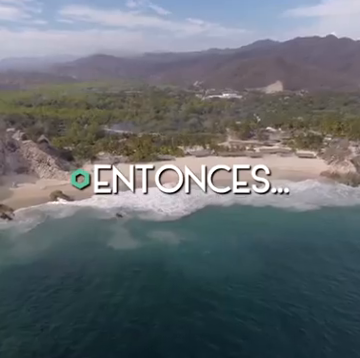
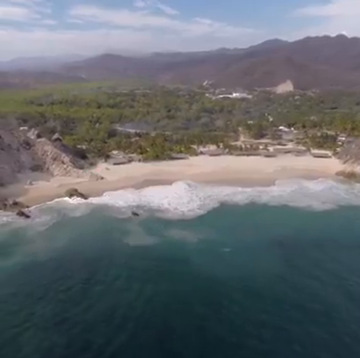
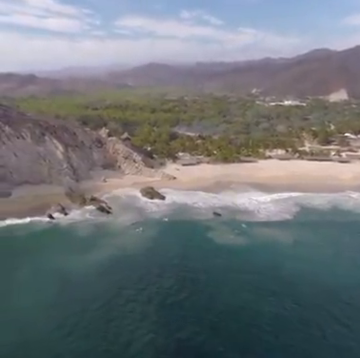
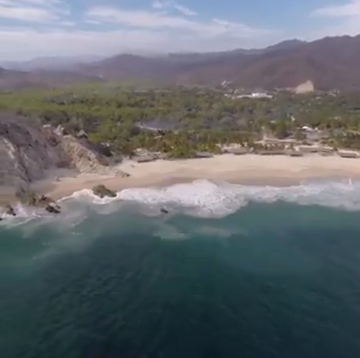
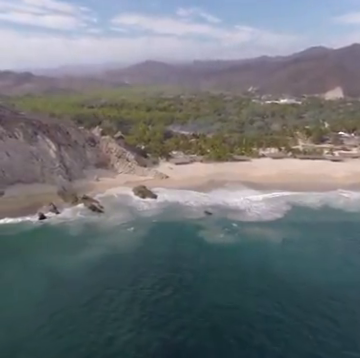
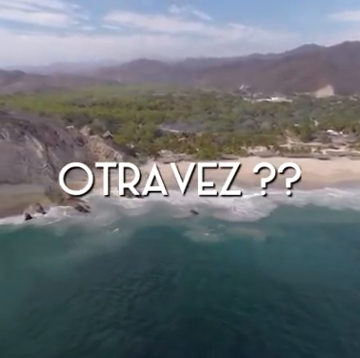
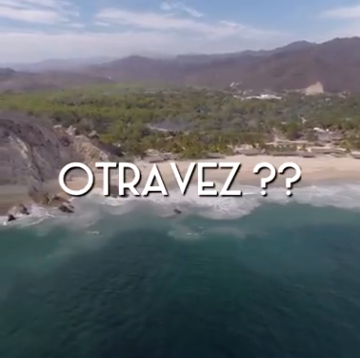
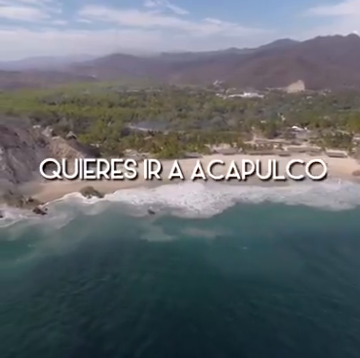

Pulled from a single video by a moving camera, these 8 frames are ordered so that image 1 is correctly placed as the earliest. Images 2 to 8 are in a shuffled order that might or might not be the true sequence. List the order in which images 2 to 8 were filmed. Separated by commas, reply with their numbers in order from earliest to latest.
2, 8, 4, 7, 6, 5, 3
